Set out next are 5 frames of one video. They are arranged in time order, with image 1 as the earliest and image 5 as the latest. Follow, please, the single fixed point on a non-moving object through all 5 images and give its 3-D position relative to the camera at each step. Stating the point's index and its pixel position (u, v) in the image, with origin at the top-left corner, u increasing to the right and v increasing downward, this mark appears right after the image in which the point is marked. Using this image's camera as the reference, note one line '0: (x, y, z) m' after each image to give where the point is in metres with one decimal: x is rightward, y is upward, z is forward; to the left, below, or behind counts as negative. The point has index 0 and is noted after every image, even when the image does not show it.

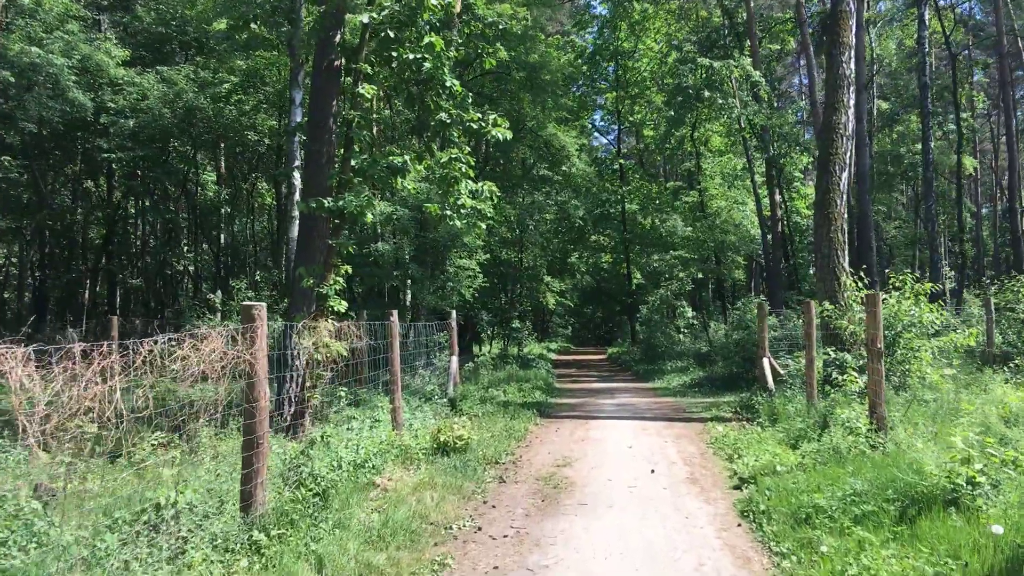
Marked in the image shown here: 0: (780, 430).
0: (+3.8, -2.0, +9.0) m
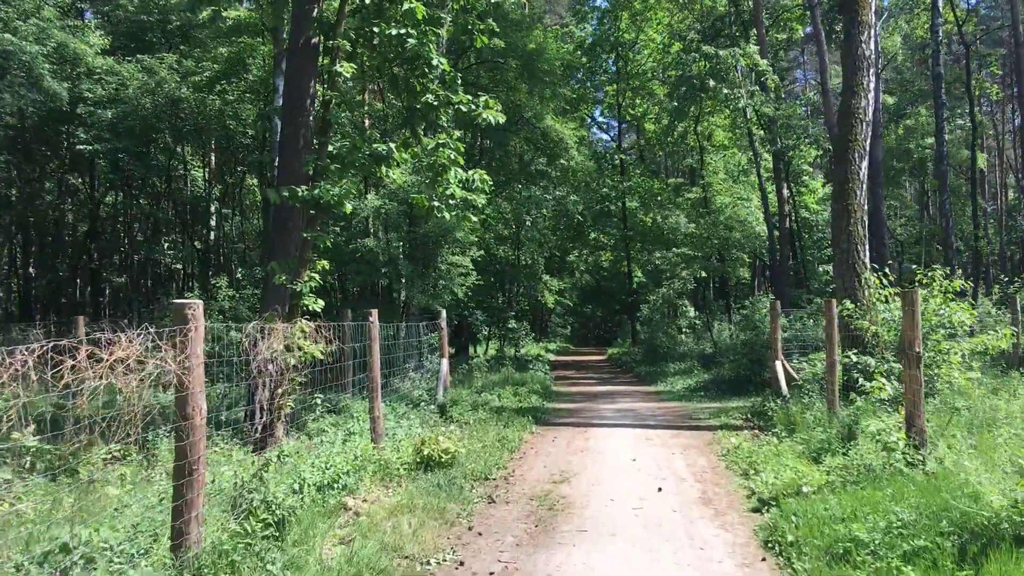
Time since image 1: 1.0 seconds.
0: (+3.7, -2.0, +8.2) m
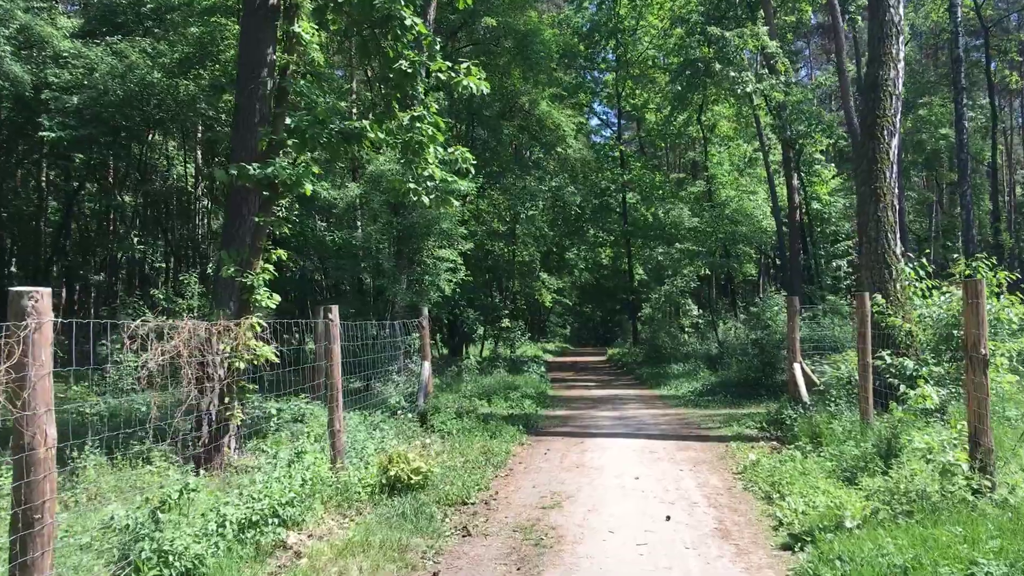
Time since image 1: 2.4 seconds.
0: (+3.5, -1.9, +7.1) m
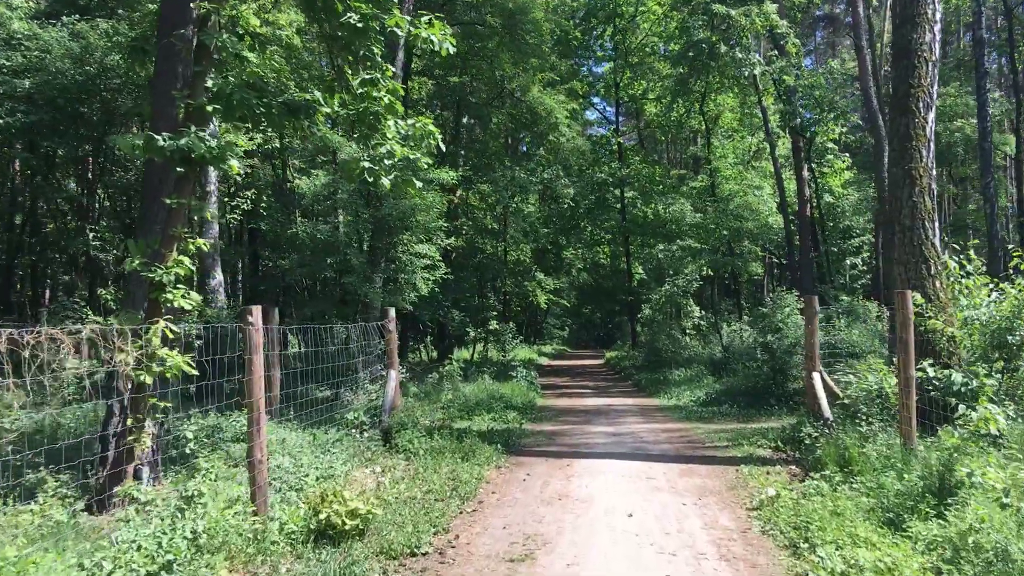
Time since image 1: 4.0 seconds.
0: (+3.2, -1.9, +5.8) m
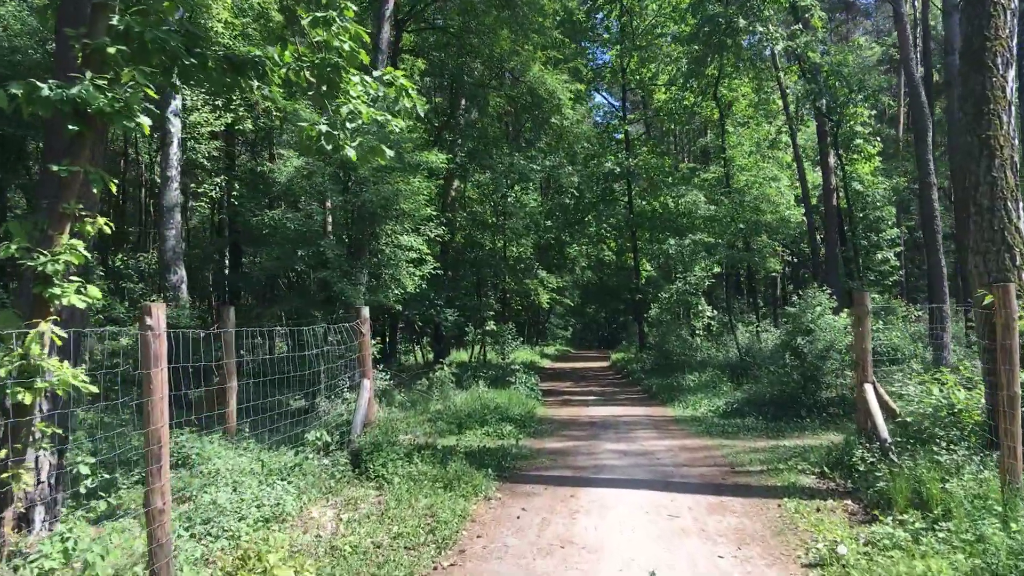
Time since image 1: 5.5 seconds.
0: (+3.1, -1.8, +4.4) m
